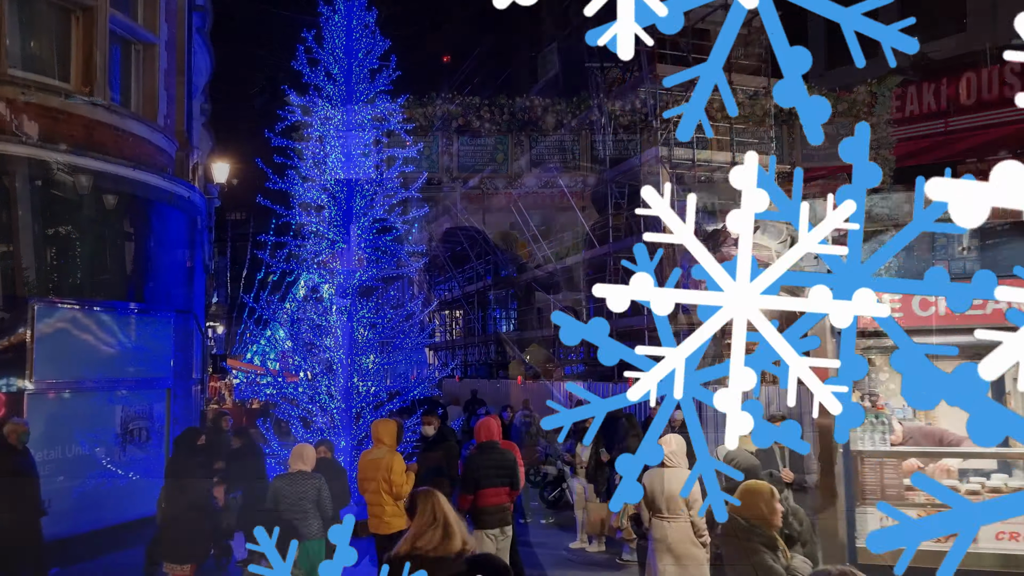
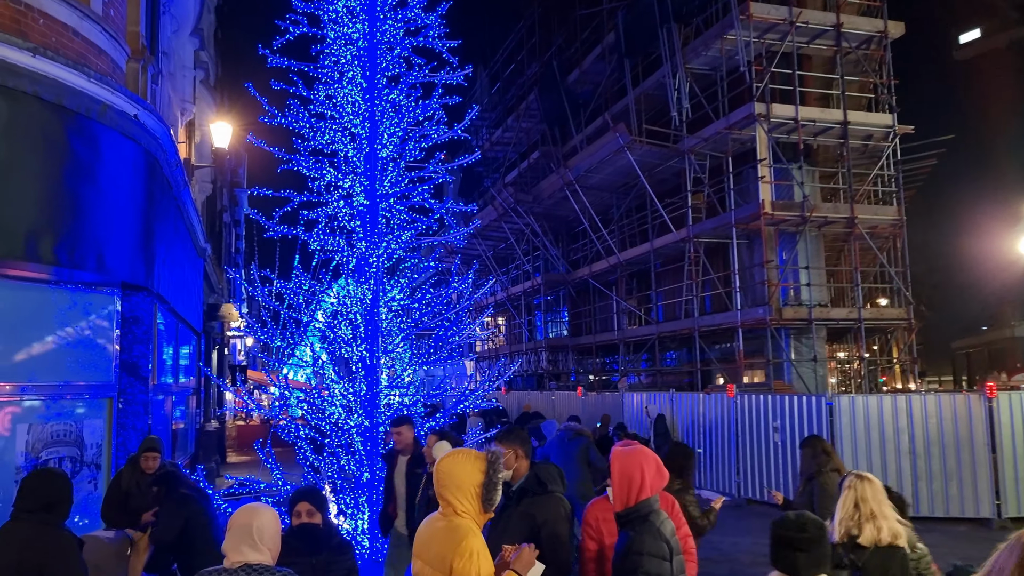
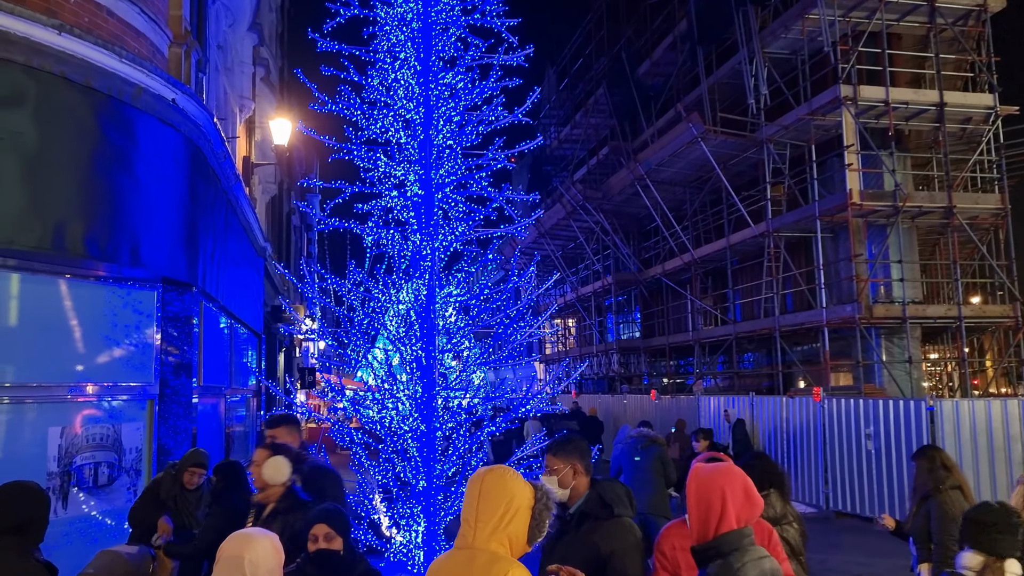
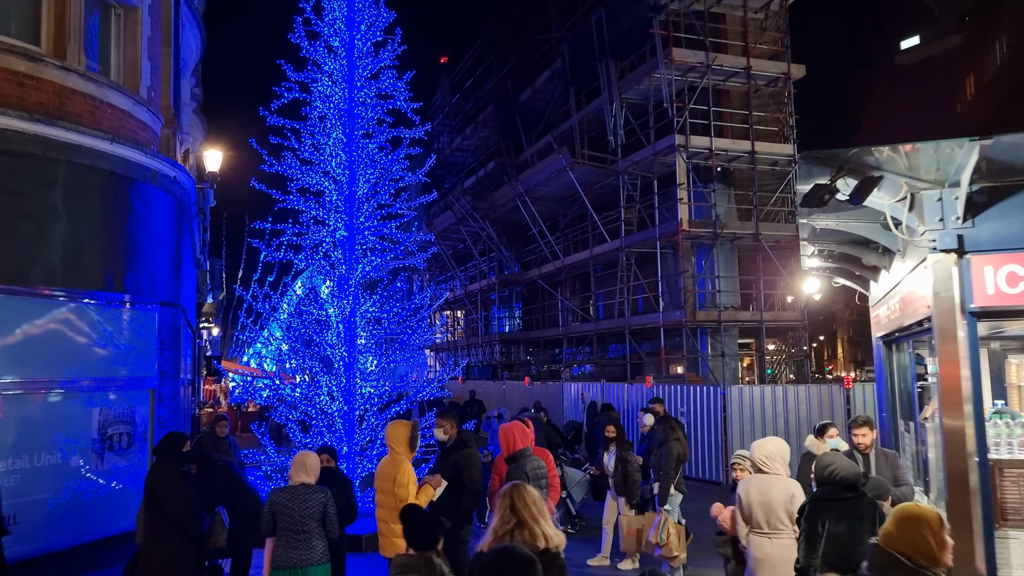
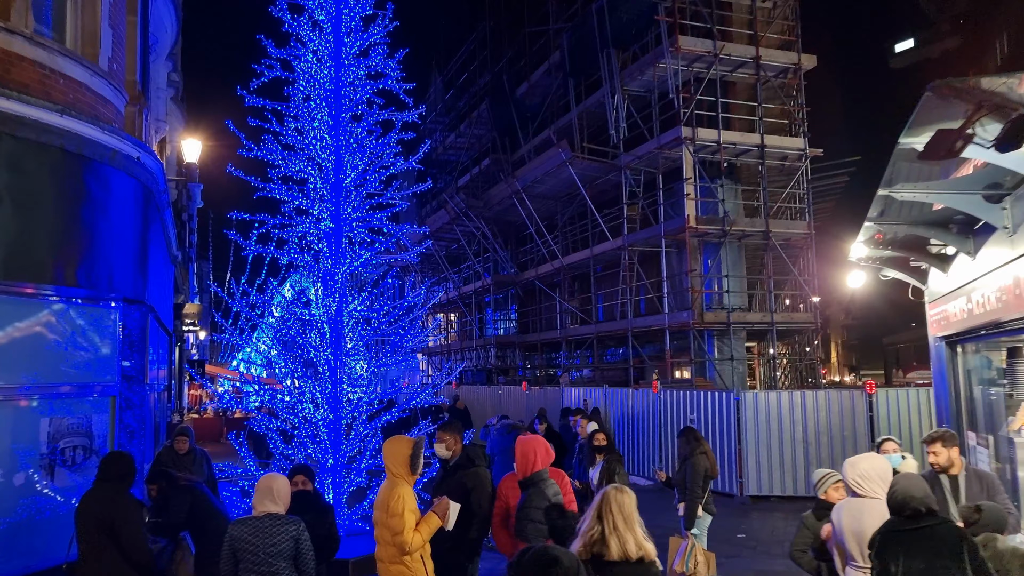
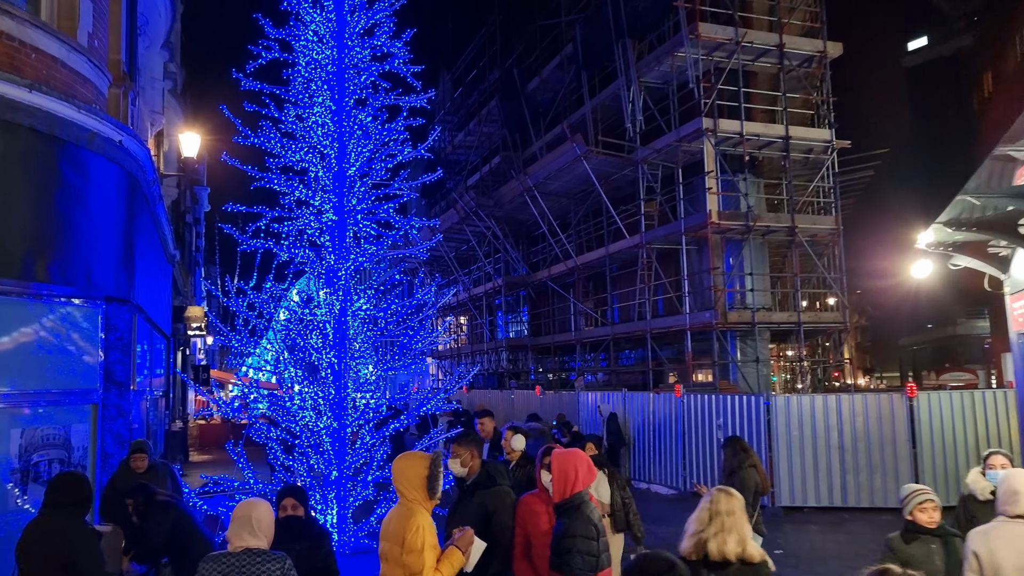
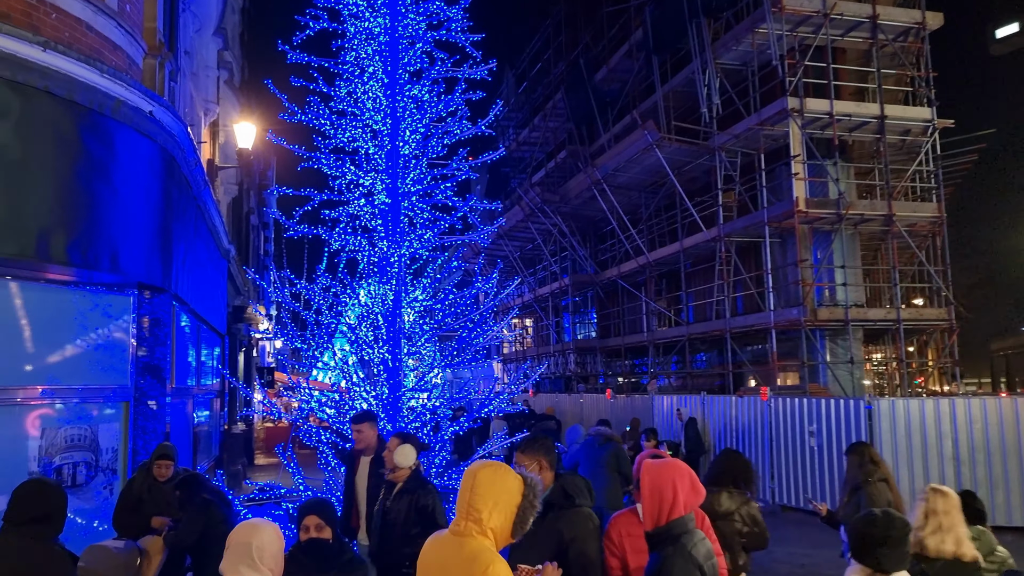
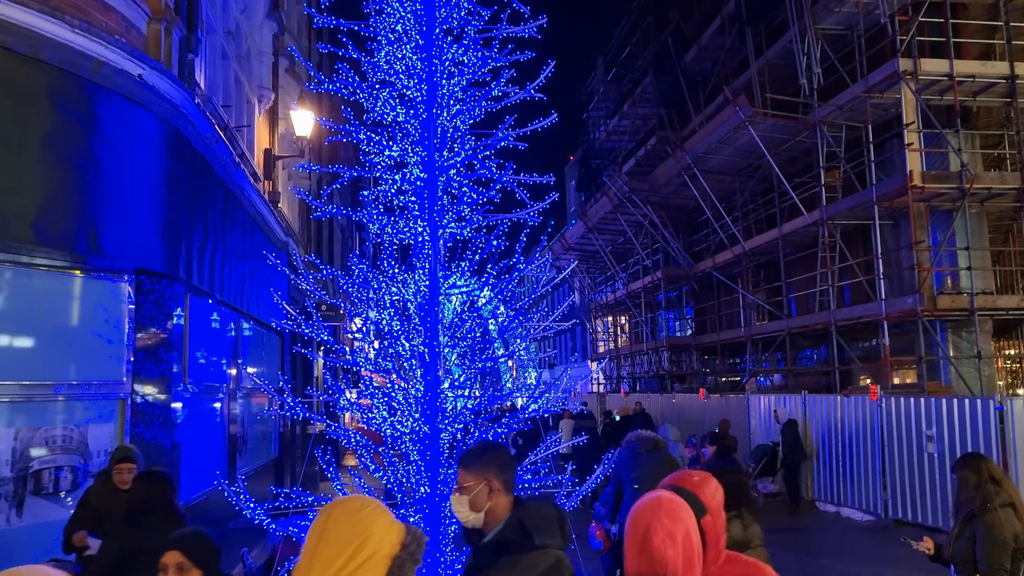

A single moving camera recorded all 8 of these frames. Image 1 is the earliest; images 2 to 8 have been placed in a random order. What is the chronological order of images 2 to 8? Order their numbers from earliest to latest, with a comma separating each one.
4, 5, 6, 2, 7, 3, 8
